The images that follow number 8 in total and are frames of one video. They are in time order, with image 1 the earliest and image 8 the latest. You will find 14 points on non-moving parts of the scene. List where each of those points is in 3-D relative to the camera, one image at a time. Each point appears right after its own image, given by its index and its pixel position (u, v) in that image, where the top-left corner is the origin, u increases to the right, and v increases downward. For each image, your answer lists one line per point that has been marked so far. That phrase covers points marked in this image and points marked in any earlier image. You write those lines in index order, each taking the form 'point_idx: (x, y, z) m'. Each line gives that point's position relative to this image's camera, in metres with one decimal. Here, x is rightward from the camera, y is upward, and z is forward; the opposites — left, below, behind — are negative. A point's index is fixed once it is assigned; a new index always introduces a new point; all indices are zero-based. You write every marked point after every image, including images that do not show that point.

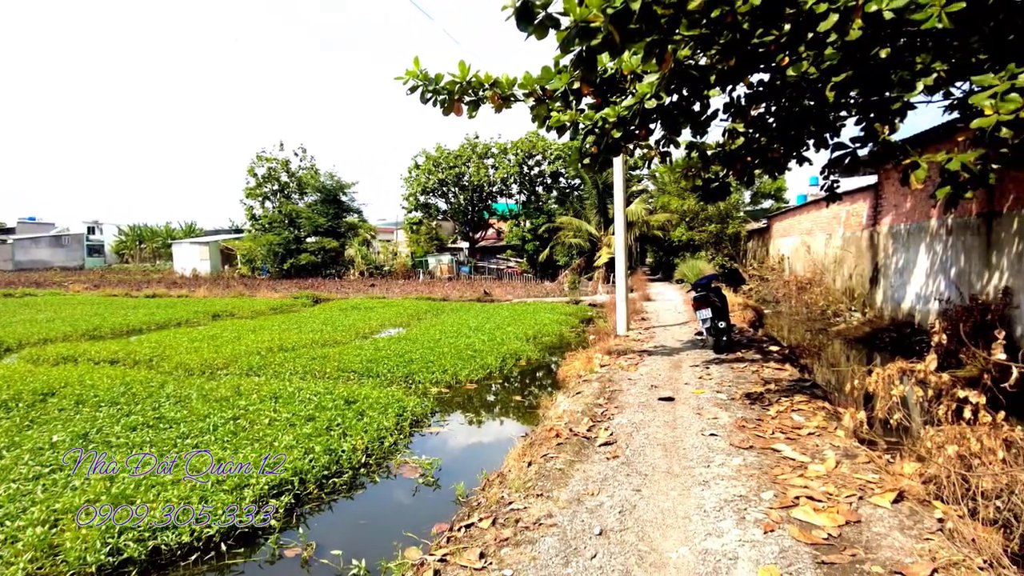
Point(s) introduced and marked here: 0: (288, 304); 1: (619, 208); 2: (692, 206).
0: (-5.3, -0.4, +15.6) m
1: (+1.3, +1.1, +8.3) m
2: (+4.4, +2.0, +15.9) m
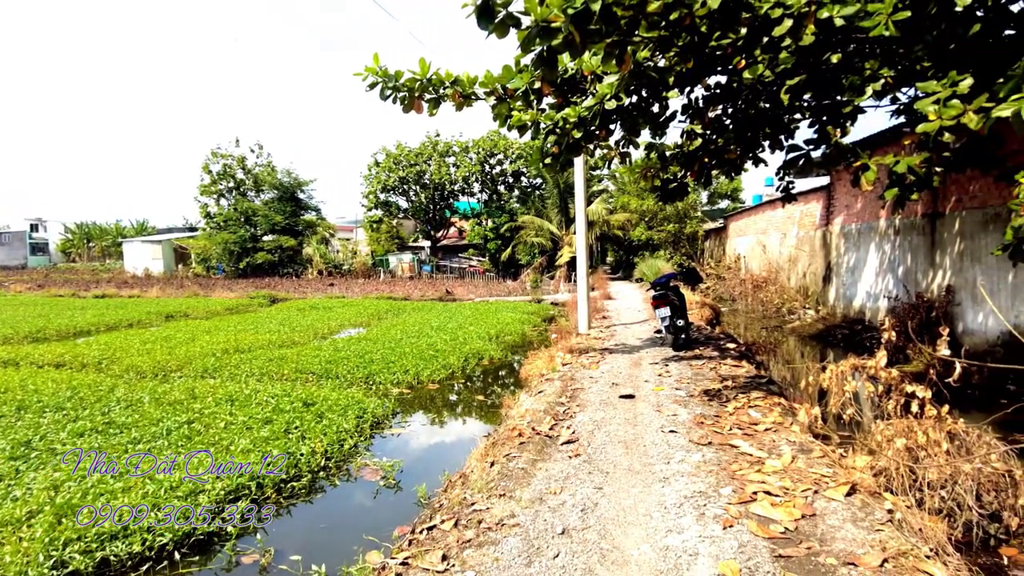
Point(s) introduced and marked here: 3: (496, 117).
0: (-6.2, -0.4, +15.3) m
1: (+0.9, +1.1, +8.3) m
2: (+3.4, +2.0, +16.1) m
3: (-0.1, +1.3, +4.9) m
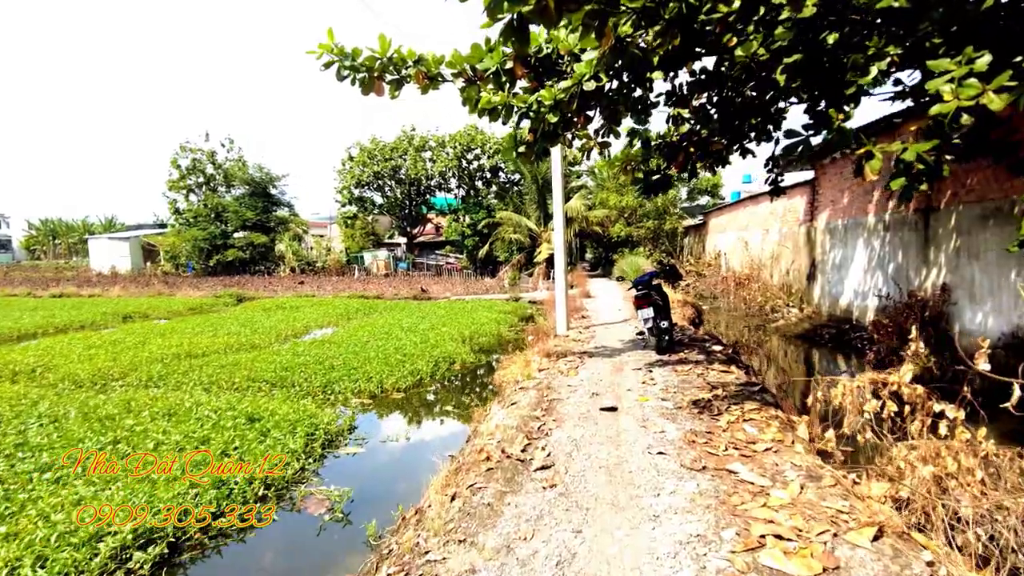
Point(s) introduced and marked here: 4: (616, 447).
0: (-6.7, -0.3, +14.6) m
1: (+0.5, +1.1, +7.9) m
2: (+2.9, +2.1, +15.8) m
3: (-0.3, +1.3, +4.5) m
4: (+0.5, -0.7, +3.1) m
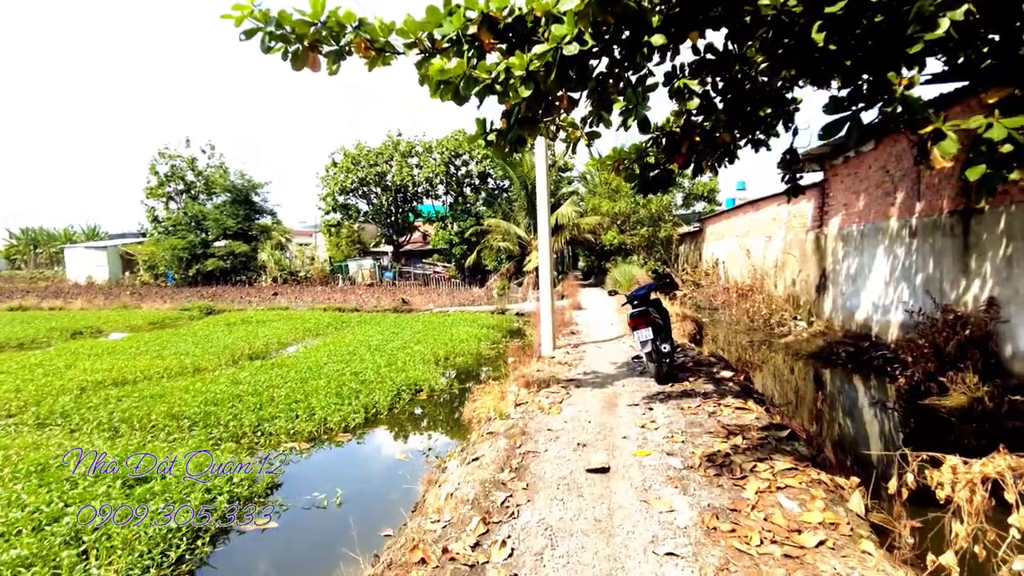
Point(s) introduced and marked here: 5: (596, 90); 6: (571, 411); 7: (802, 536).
0: (-7.0, -0.6, +13.6) m
1: (+0.3, +1.0, +7.0) m
2: (+2.6, +1.8, +15.0) m
3: (-0.5, +1.2, +3.6) m
4: (+0.3, -0.8, +2.1) m
5: (+0.4, +1.1, +3.5) m
6: (+0.4, -0.8, +4.0) m
7: (+1.0, -0.8, +2.2) m
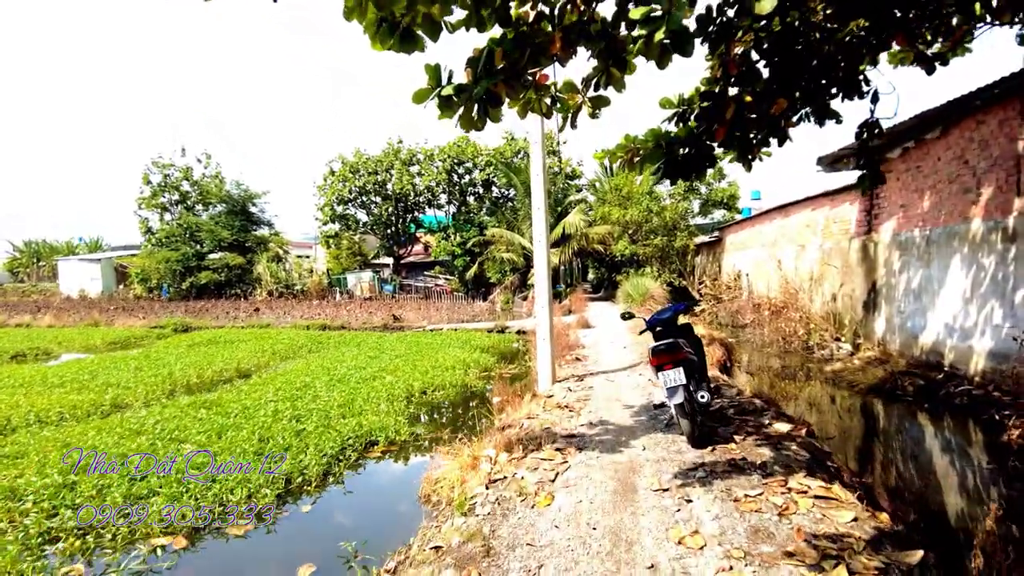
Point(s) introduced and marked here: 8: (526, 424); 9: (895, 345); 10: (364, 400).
0: (-7.0, -0.9, +12.4) m
1: (+0.2, +0.8, +5.7) m
2: (+2.6, +1.5, +13.6) m
3: (-0.7, +1.1, +2.3) m
4: (+0.1, -0.9, +0.8) m
5: (+0.3, +1.0, +2.2) m
6: (+0.2, -0.9, +2.7) m
7: (+0.8, -0.9, +0.8) m
8: (+0.1, -0.8, +4.1) m
9: (+4.1, -0.6, +7.0) m
10: (-1.2, -0.9, +5.4) m
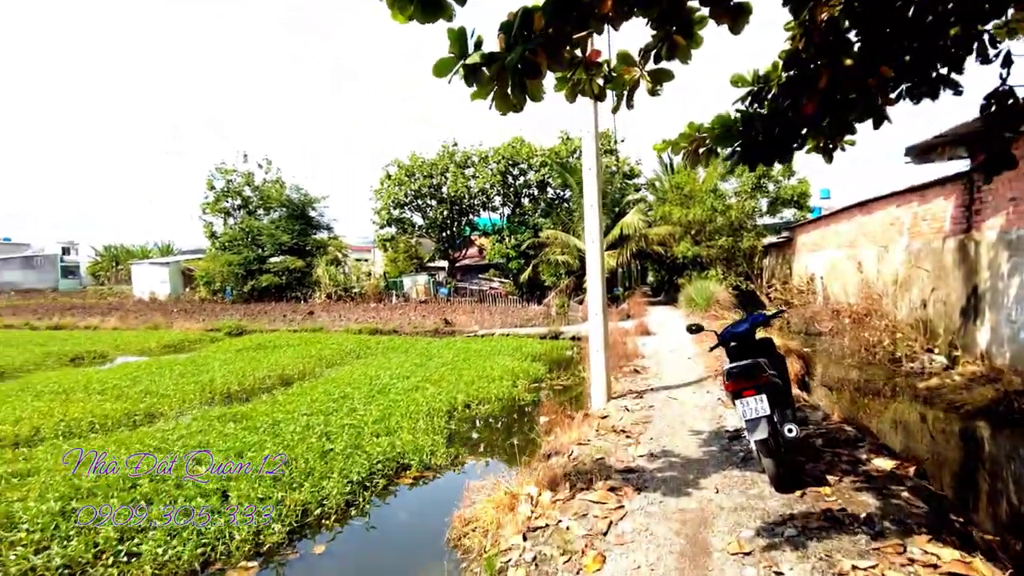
0: (-6.0, -1.0, +12.5) m
1: (+0.6, +0.8, +5.2) m
2: (+3.7, +1.4, +12.9) m
3: (-0.6, +1.0, +1.9) m
4: (+0.1, -0.9, +0.3) m
5: (+0.4, +0.9, +1.6) m
6: (+0.4, -0.9, +2.1) m
7: (+0.8, -0.9, +0.3) m
8: (+0.4, -0.9, +3.6) m
9: (+4.6, -0.7, +6.1) m
10: (-0.8, -1.0, +5.0) m
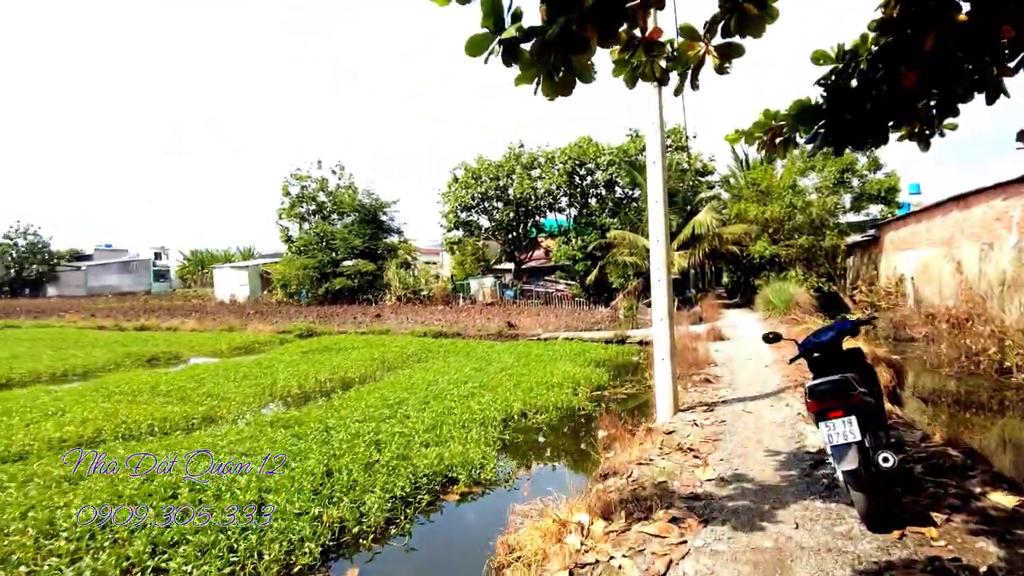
0: (-4.8, -1.0, +12.8) m
1: (+1.0, +0.8, +4.8) m
2: (+4.9, +1.4, +12.1) m
3: (-0.5, +1.0, +1.6) m
4: (0.0, -0.9, 0.0) m
5: (+0.4, +0.9, +1.3) m
6: (+0.5, -0.9, +1.8) m
7: (+0.7, -0.9, -0.1) m
8: (+0.6, -0.9, +3.2) m
9: (+5.1, -0.7, +5.3) m
10: (-0.4, -1.0, +4.8) m
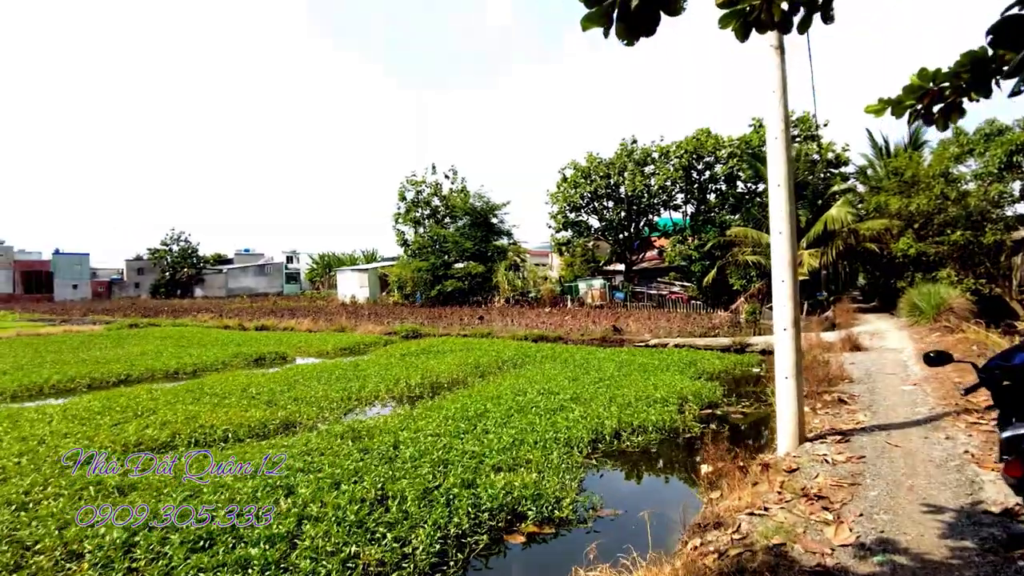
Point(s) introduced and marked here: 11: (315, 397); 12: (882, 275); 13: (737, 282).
0: (-2.7, -1.0, +12.8) m
1: (+1.6, +0.8, +4.0) m
2: (+6.7, +1.4, +10.5) m
3: (-0.5, +1.0, +1.1) m
4: (-0.2, -0.9, -0.6) m
5: (+0.4, +0.9, +0.7) m
6: (+0.5, -0.9, +1.2) m
7: (+0.4, -0.9, -0.8) m
8: (+0.9, -0.9, +2.5) m
9: (+5.7, -0.7, +3.8) m
10: (+0.2, -1.0, +4.2) m
11: (-1.9, -1.1, +6.4) m
12: (+7.9, +0.3, +14.1) m
13: (+5.8, +0.2, +16.9) m
